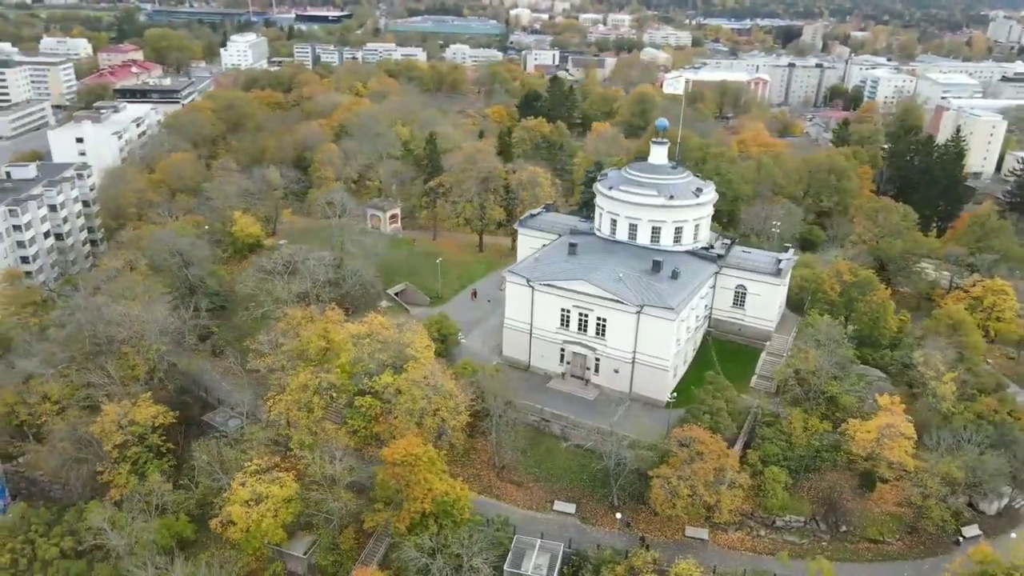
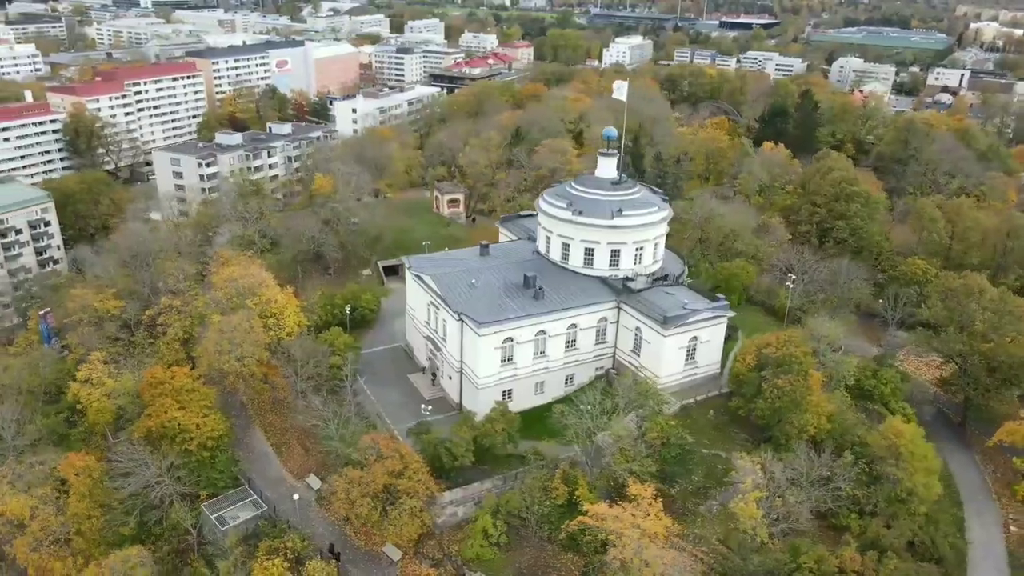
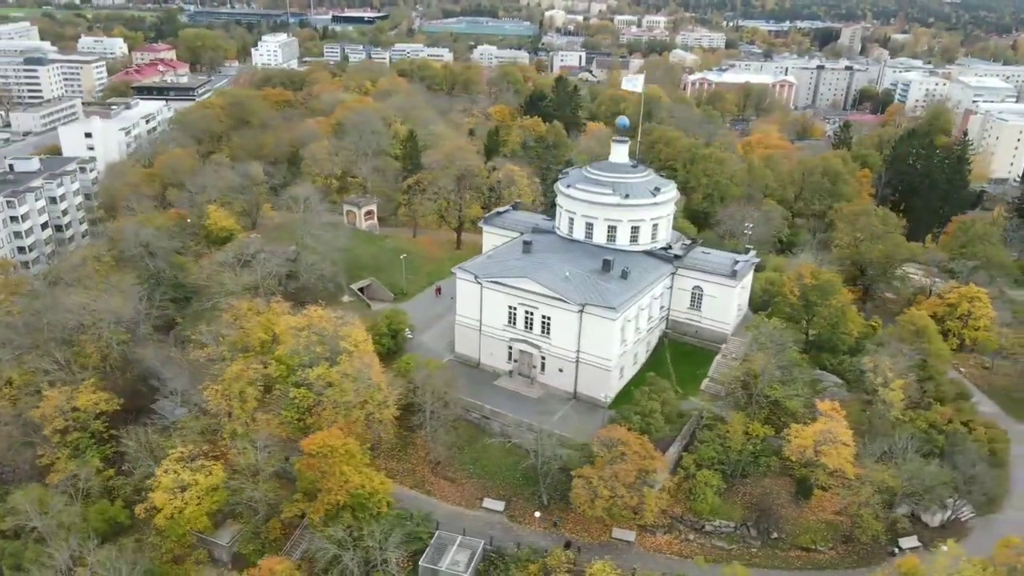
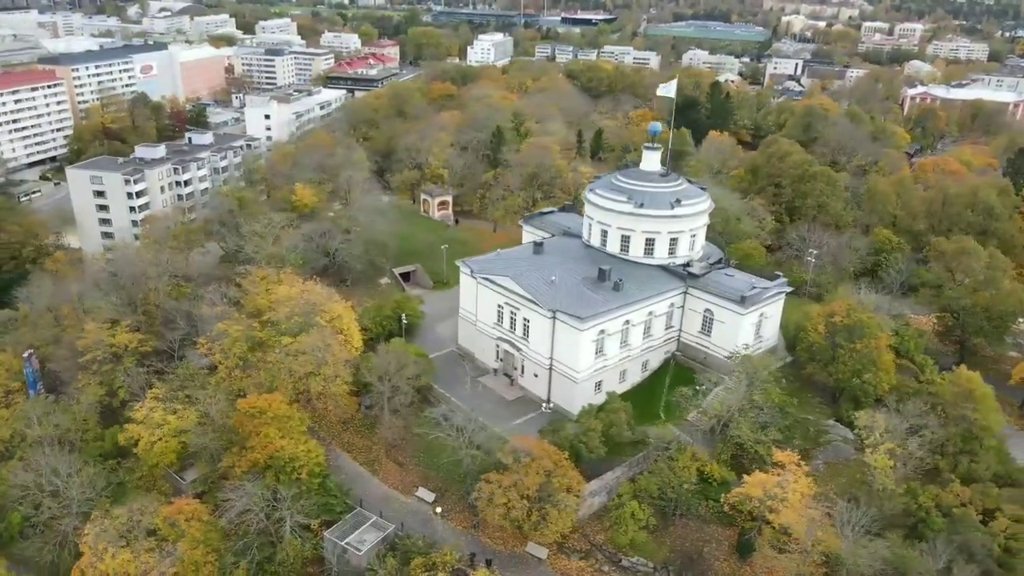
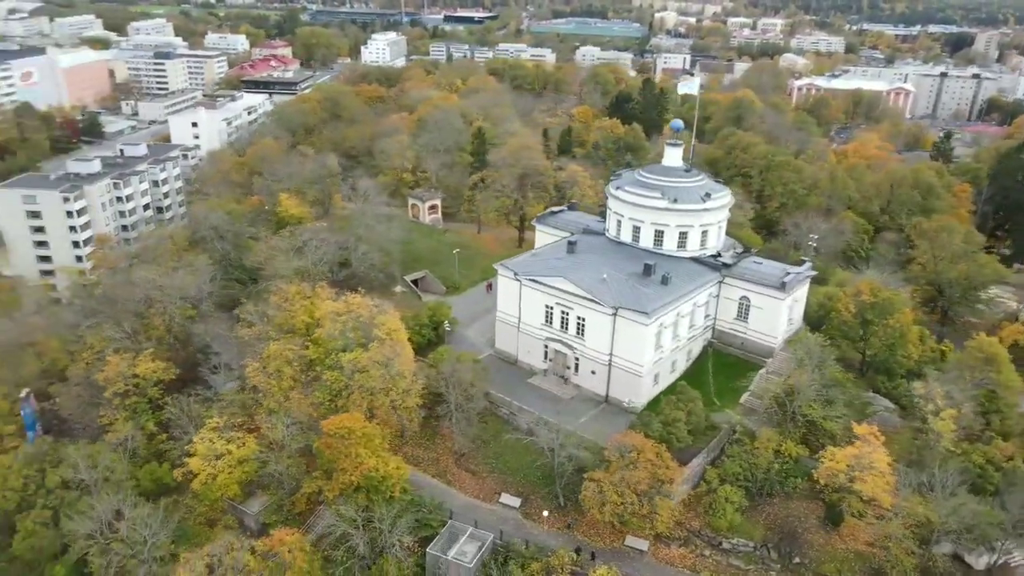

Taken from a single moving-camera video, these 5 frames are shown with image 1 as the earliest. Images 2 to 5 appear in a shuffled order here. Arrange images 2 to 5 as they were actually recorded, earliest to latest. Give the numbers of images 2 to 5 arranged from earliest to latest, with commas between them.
3, 5, 4, 2
